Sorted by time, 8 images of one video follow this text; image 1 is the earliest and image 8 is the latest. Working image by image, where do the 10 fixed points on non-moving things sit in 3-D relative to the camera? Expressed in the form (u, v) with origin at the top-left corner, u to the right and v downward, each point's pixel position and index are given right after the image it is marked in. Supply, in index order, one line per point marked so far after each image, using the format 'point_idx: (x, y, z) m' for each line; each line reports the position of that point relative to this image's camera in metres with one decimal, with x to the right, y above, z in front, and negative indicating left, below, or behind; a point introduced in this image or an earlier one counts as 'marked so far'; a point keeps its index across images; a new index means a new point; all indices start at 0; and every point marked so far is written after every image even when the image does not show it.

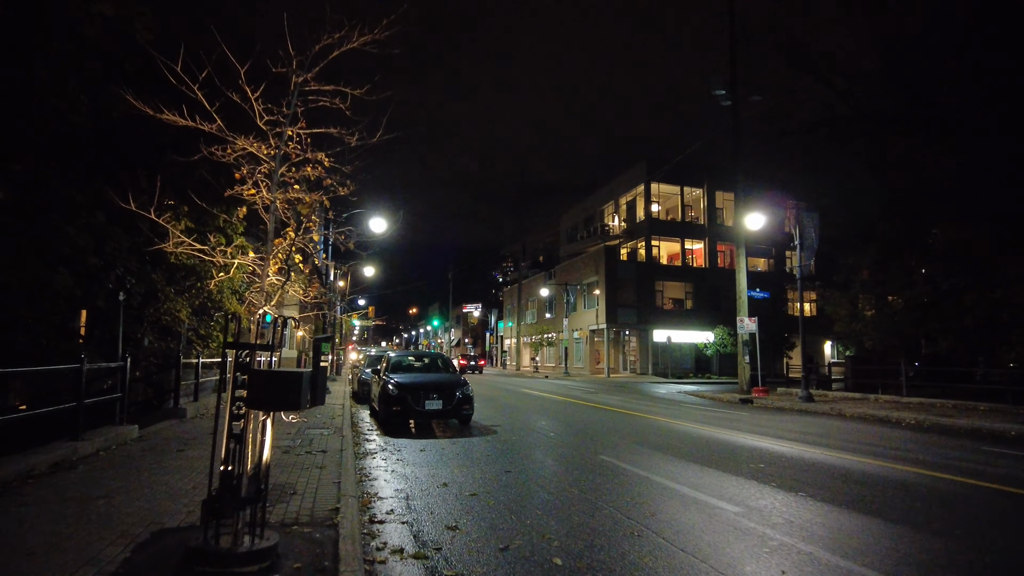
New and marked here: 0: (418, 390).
0: (-1.6, -1.7, +10.7) m
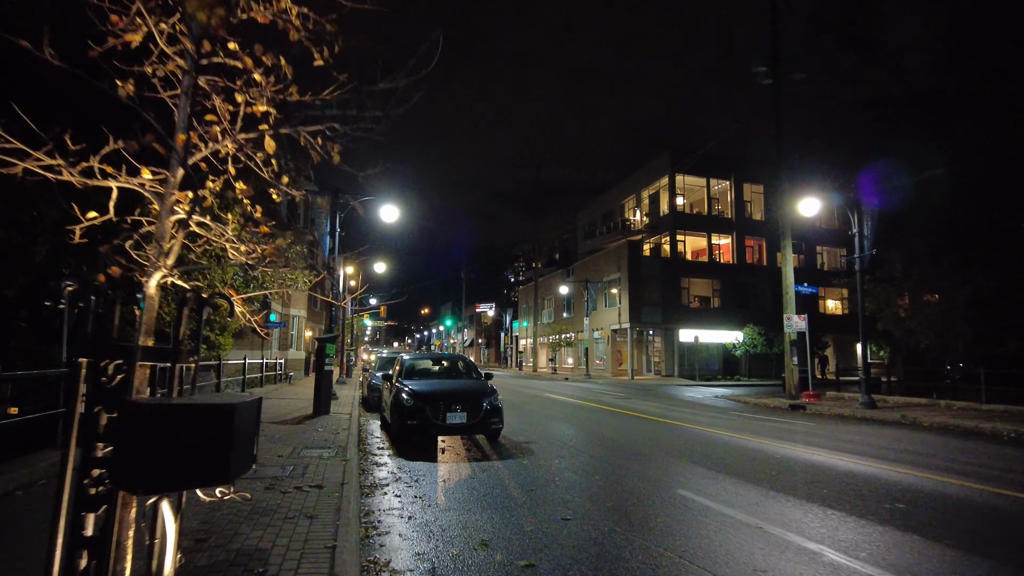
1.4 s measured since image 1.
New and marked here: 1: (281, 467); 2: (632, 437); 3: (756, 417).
0: (-1.0, -1.6, +8.9) m
1: (-2.4, -1.8, +6.7) m
2: (+2.0, -2.7, +11.9) m
3: (+6.4, -3.4, +17.4) m
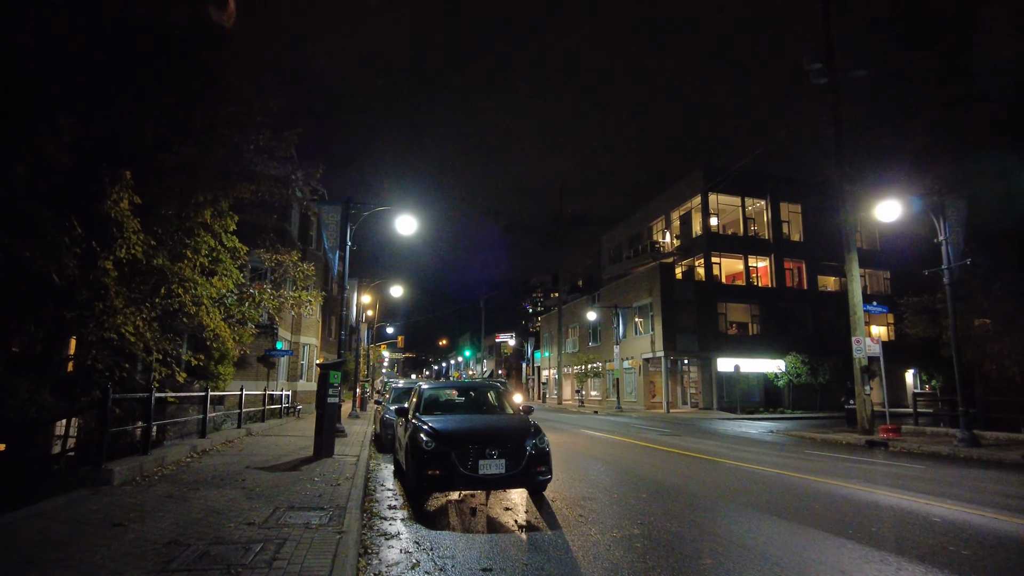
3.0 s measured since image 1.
0: (-0.5, -1.6, +6.8) m
1: (-1.9, -1.8, +4.6) m
2: (+2.7, -2.9, +9.6) m
3: (+7.2, -3.8, +15.0) m
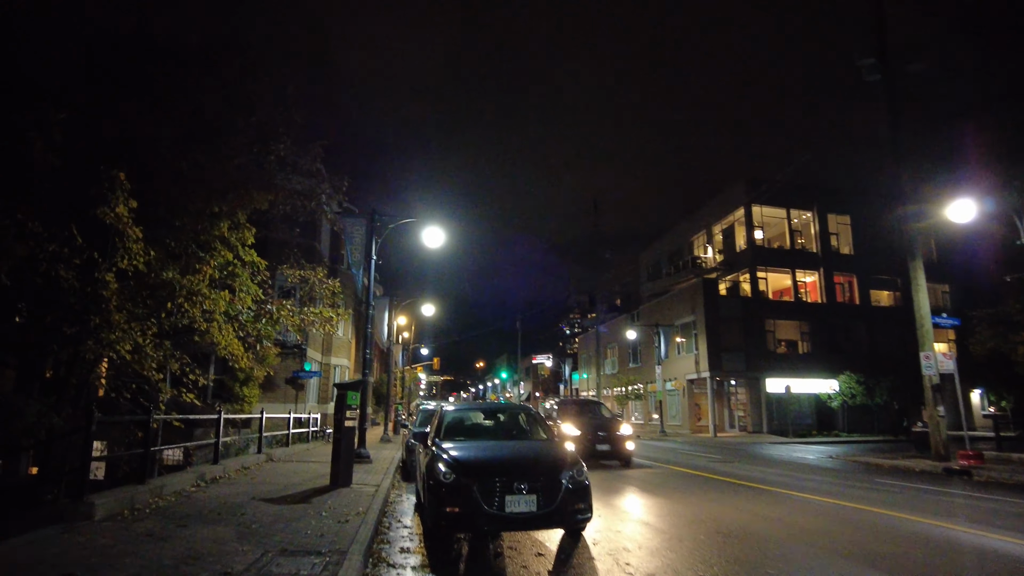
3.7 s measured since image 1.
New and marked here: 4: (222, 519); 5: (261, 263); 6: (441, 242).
0: (-0.2, -1.7, +5.8) m
1: (-1.7, -1.8, +3.7) m
2: (+3.1, -3.0, +8.4) m
3: (+7.9, -4.0, +13.4) m
4: (-2.9, -2.3, +6.4) m
5: (-4.8, +0.5, +12.4) m
6: (-1.6, +1.1, +14.8) m
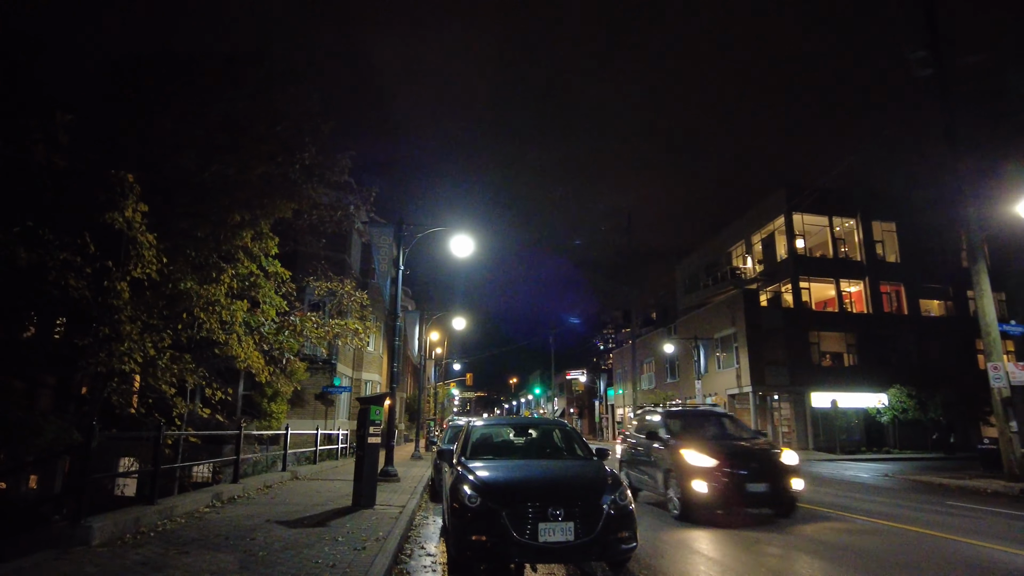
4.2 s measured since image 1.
0: (+0.1, -1.7, +5.2) m
1: (-1.5, -1.8, +3.1) m
2: (+3.5, -3.0, +7.5) m
3: (+8.6, -4.1, +12.3) m
4: (-2.6, -2.3, +5.9) m
5: (-4.2, +0.3, +12.0) m
6: (-0.9, +0.8, +14.3) m
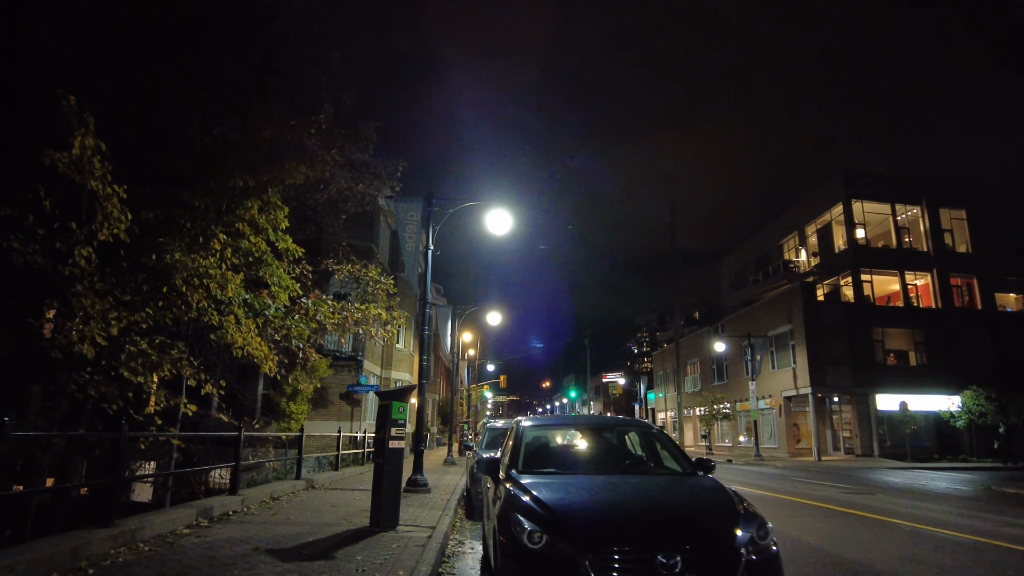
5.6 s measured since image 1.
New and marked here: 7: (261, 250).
0: (+0.5, -1.3, +3.4) m
1: (-1.2, -1.4, +1.4) m
2: (+4.1, -2.6, +5.6) m
3: (+9.4, -3.7, +10.1) m
4: (-2.1, -2.0, +4.2) m
5: (-3.5, +0.6, +10.5) m
6: (-0.1, +1.2, +12.5) m
7: (-3.6, +0.6, +9.3) m
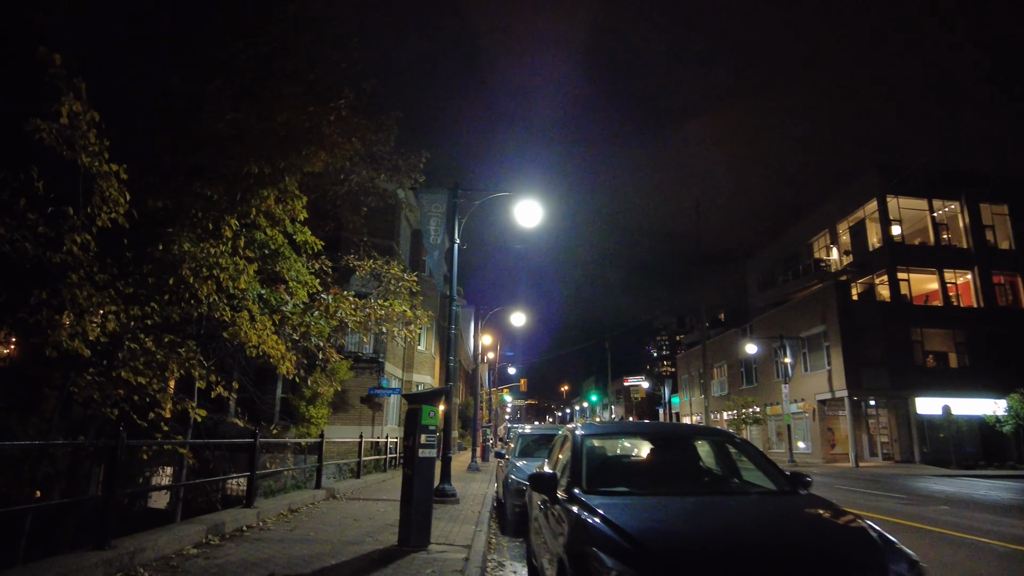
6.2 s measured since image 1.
0: (+0.9, -1.2, +2.6) m
1: (-0.9, -1.2, +0.6) m
2: (+4.5, -2.5, +4.7) m
3: (+9.9, -3.6, +9.0) m
4: (-1.7, -1.9, +3.5) m
5: (-2.9, +0.6, +9.8) m
6: (+0.5, +1.2, +11.8) m
7: (-3.2, +0.6, +8.7) m
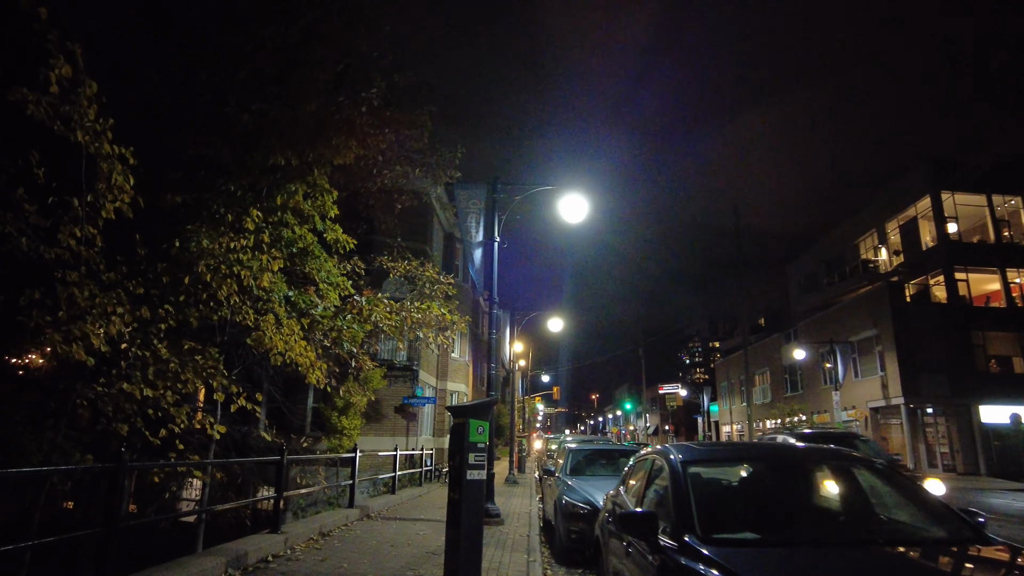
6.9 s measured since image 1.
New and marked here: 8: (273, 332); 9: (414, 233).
0: (+1.2, -1.1, +1.7) m
1: (-0.7, -1.1, -0.2) m
2: (+4.9, -2.4, +3.6) m
3: (+10.5, -3.5, +7.7) m
4: (-1.3, -1.8, +2.7) m
5: (-2.3, +0.6, +9.1) m
6: (+1.2, +1.2, +10.9) m
7: (-2.5, +0.6, +8.0) m
8: (-2.5, -0.5, +6.9) m
9: (-2.2, +1.3, +14.8) m
